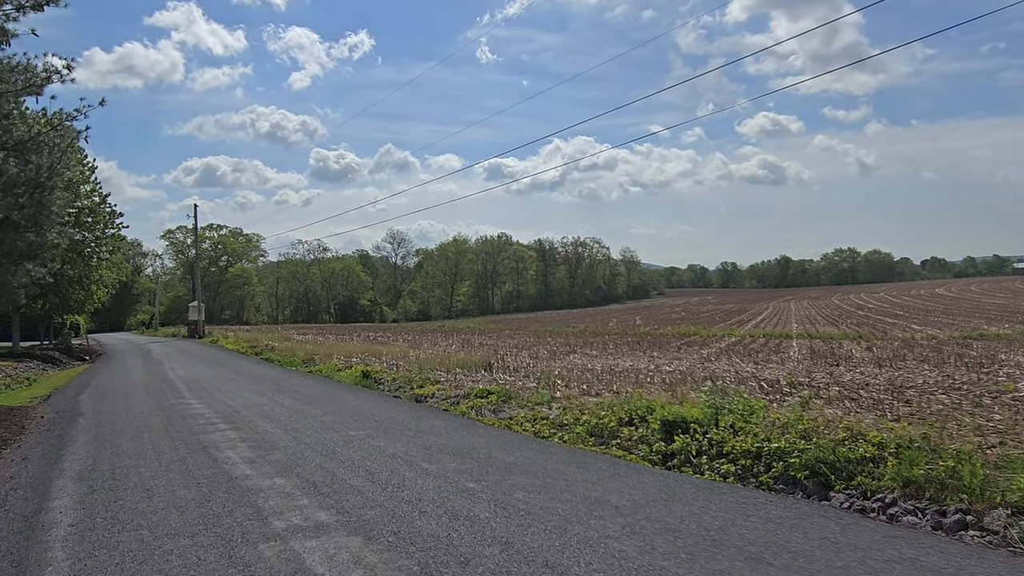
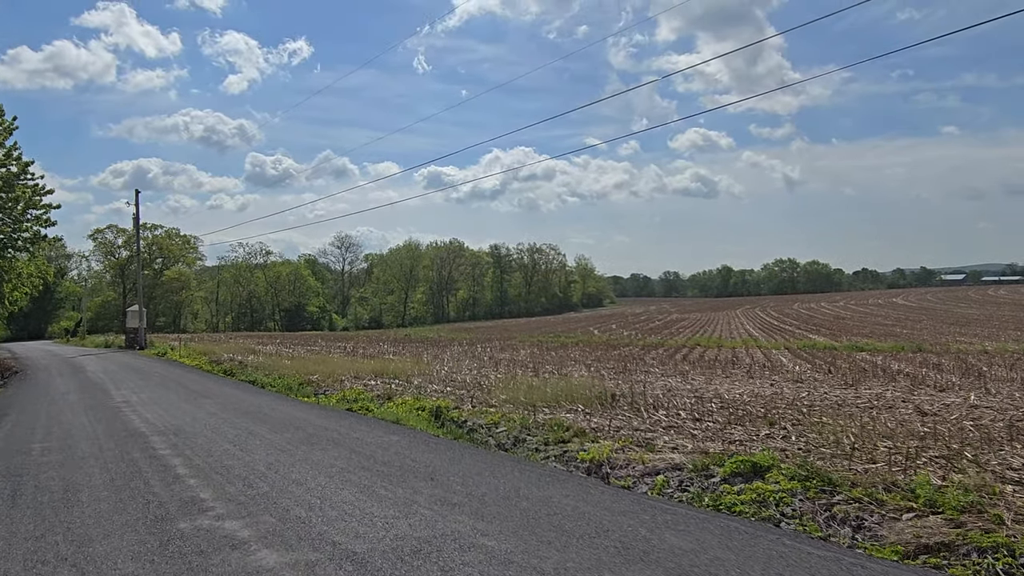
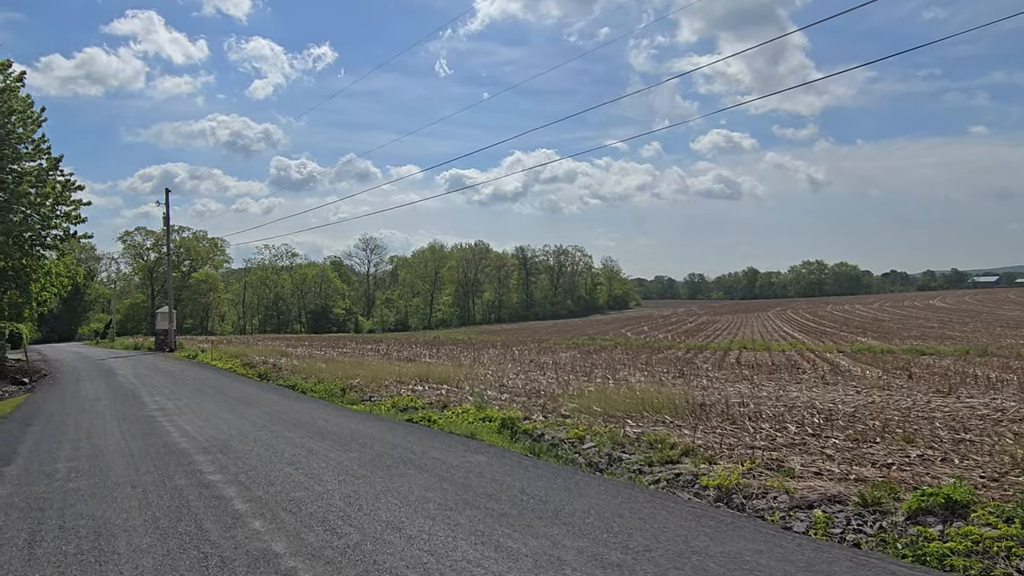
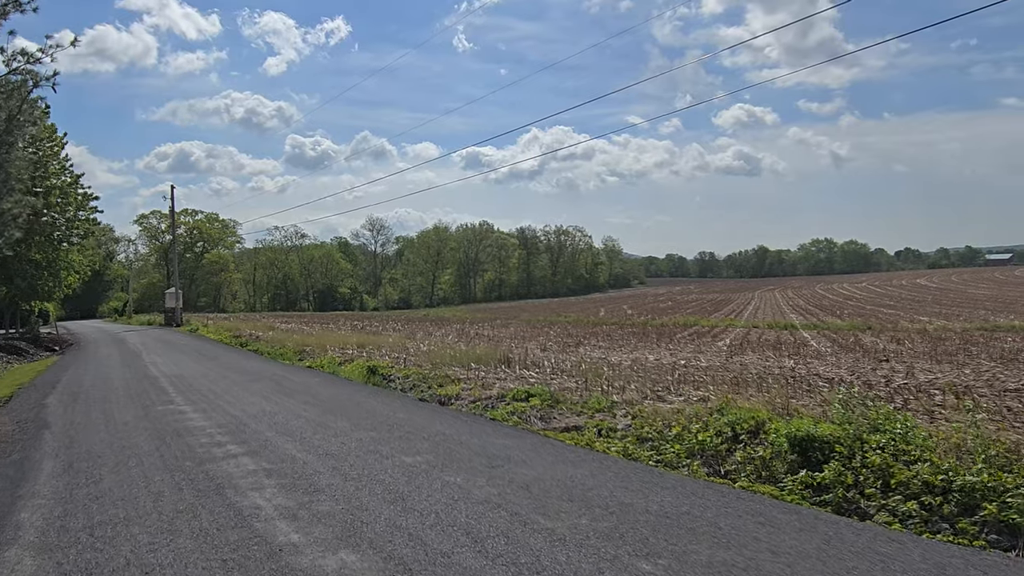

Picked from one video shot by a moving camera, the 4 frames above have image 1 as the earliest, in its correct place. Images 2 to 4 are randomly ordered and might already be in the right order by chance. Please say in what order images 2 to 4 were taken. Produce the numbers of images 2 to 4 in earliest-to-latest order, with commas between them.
4, 2, 3
